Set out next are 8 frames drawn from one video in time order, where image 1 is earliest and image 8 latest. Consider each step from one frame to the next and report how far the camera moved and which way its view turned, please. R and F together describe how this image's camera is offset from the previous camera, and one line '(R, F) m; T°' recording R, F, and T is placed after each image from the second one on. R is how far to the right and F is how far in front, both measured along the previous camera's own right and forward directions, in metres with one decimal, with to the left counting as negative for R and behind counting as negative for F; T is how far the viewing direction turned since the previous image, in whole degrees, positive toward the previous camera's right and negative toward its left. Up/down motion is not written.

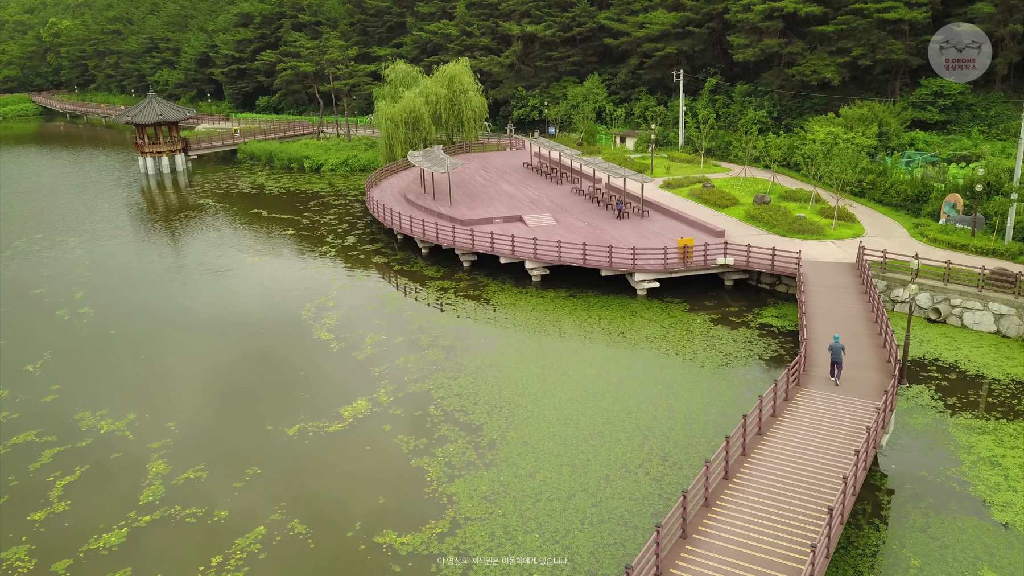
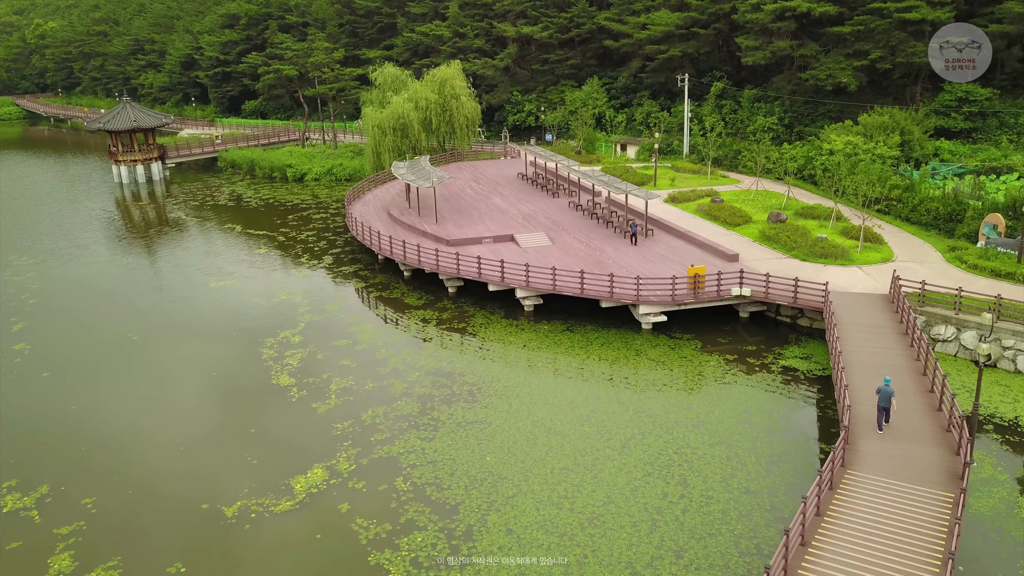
(+0.3, +2.8) m; 0°
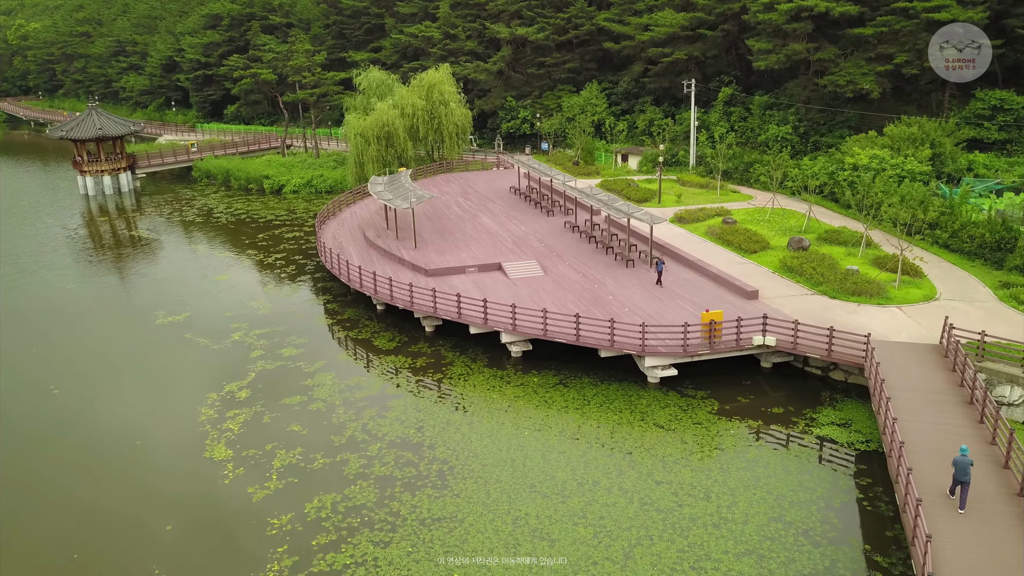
(+0.4, +3.2) m; 0°
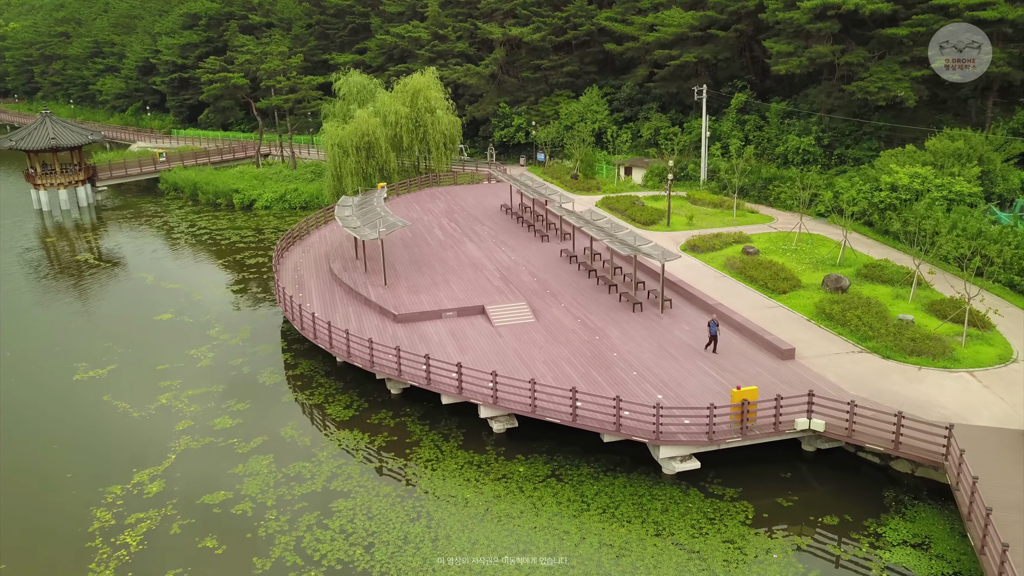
(+0.4, +3.9) m; 0°
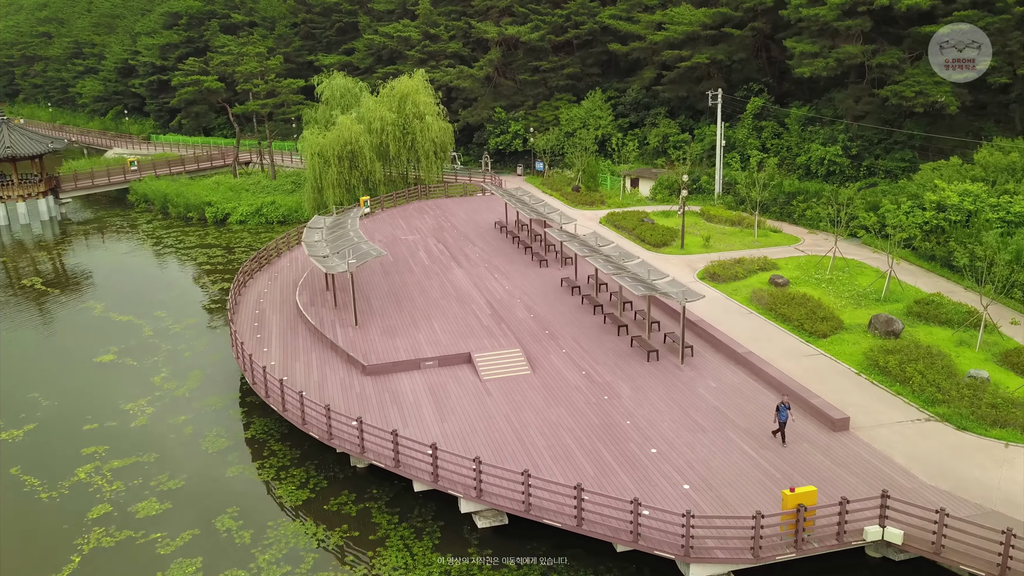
(+0.2, +3.3) m; 0°
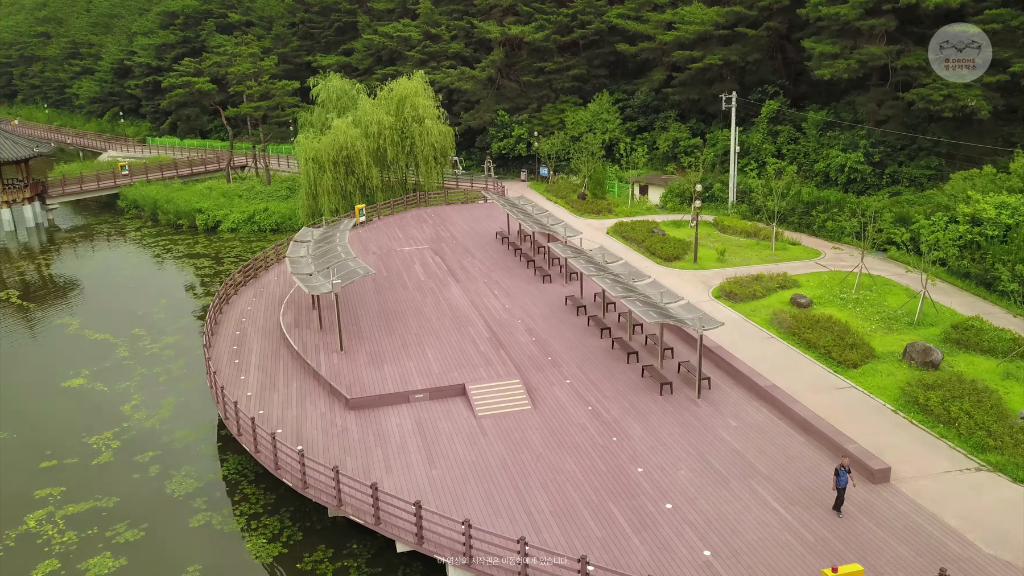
(+0.1, +1.6) m; 0°
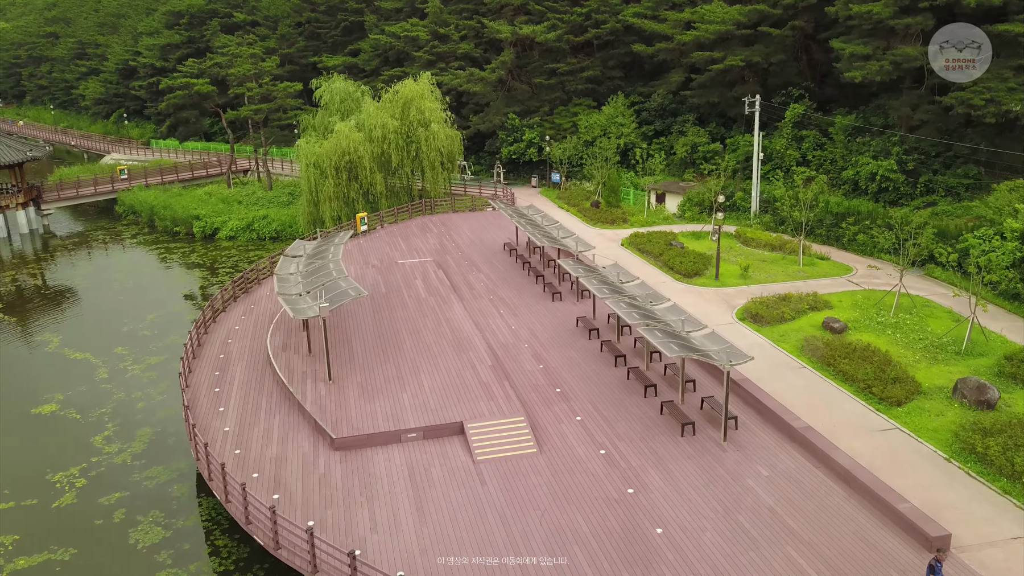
(+0.2, +1.6) m; -1°
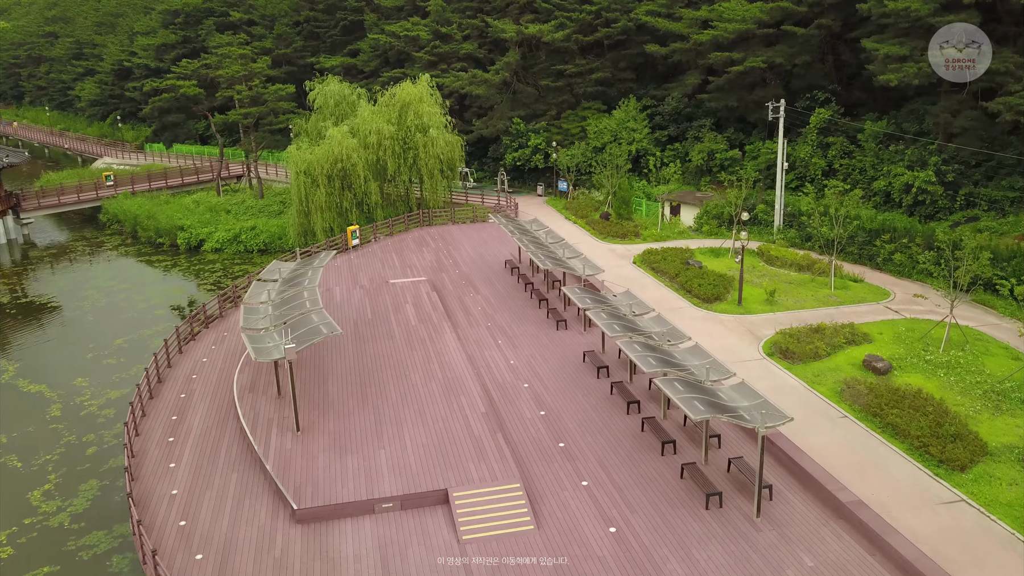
(+0.2, +2.2) m; -1°
